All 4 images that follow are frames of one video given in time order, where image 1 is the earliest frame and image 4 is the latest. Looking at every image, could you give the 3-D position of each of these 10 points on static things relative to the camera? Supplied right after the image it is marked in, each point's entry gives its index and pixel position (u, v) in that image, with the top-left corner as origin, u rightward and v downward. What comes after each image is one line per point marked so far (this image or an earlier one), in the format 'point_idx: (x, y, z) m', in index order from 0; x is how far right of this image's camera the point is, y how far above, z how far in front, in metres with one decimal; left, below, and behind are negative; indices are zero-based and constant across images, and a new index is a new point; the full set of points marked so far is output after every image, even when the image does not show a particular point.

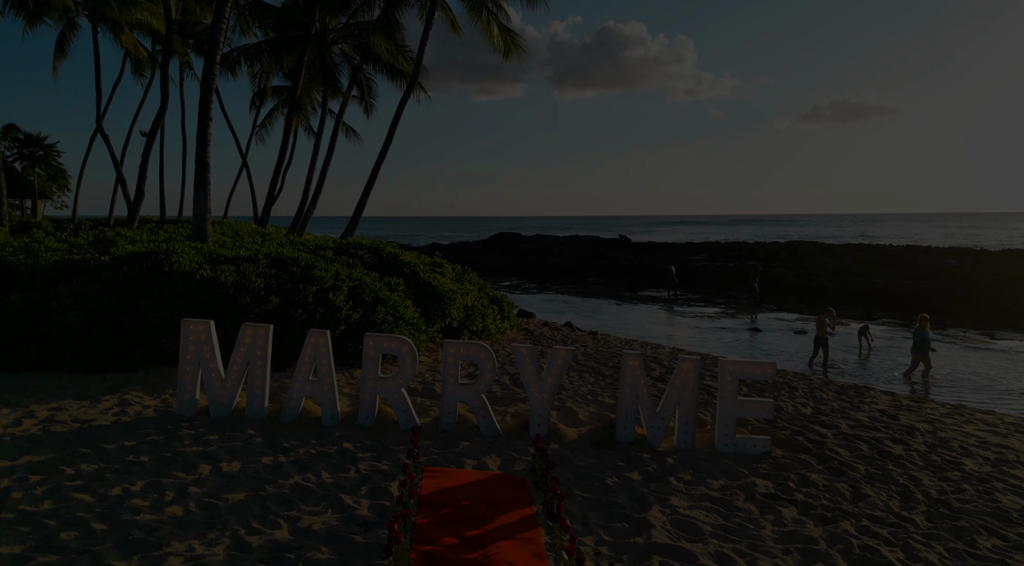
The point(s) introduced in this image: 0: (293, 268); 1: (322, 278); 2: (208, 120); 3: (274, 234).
0: (-2.9, +0.2, +9.9) m
1: (-2.5, +0.1, +9.8) m
2: (-5.3, +2.8, +13.1) m
3: (-6.1, +1.2, +19.3) m
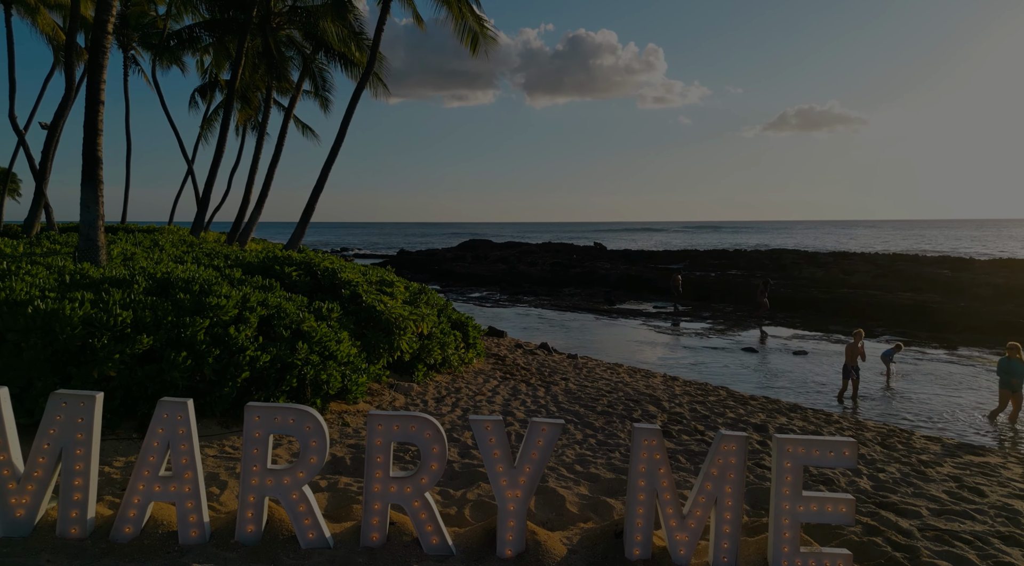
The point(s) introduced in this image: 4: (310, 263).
0: (-3.3, -0.1, +7.4) m
1: (-2.8, -0.2, +7.3) m
2: (-5.8, +2.5, +10.5) m
3: (-6.8, +0.9, +16.7) m
4: (-2.8, +0.3, +10.3) m
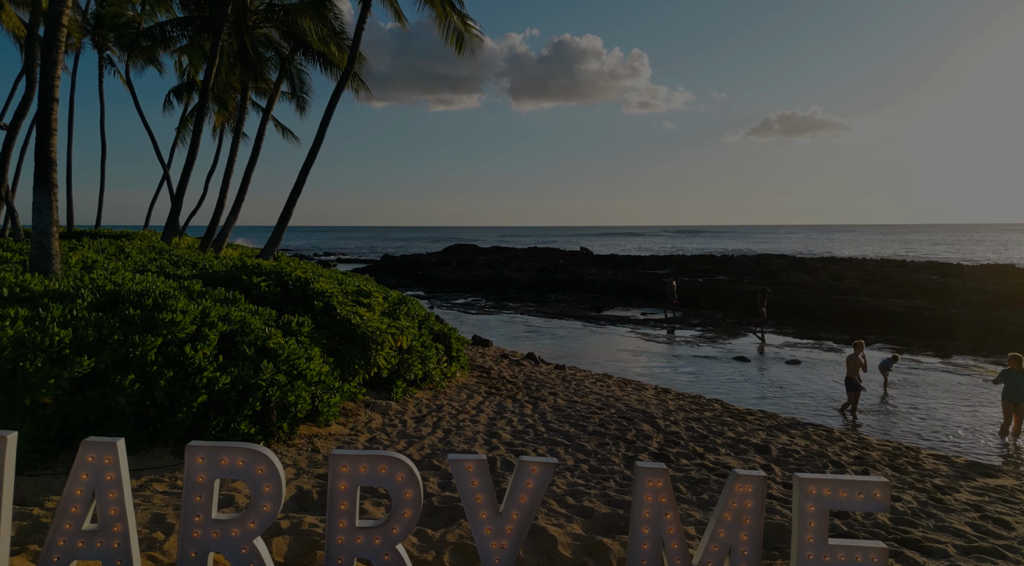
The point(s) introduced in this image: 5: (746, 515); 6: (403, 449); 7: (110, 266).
0: (-3.4, -0.2, +6.7) m
1: (-3.0, -0.4, +6.6) m
2: (-6.0, +2.4, +9.8) m
3: (-7.1, +0.7, +15.9) m
4: (-3.0, +0.1, +9.6) m
5: (+1.4, -1.3, +4.3) m
6: (-1.1, -1.7, +7.9) m
7: (-5.5, +0.2, +10.3) m
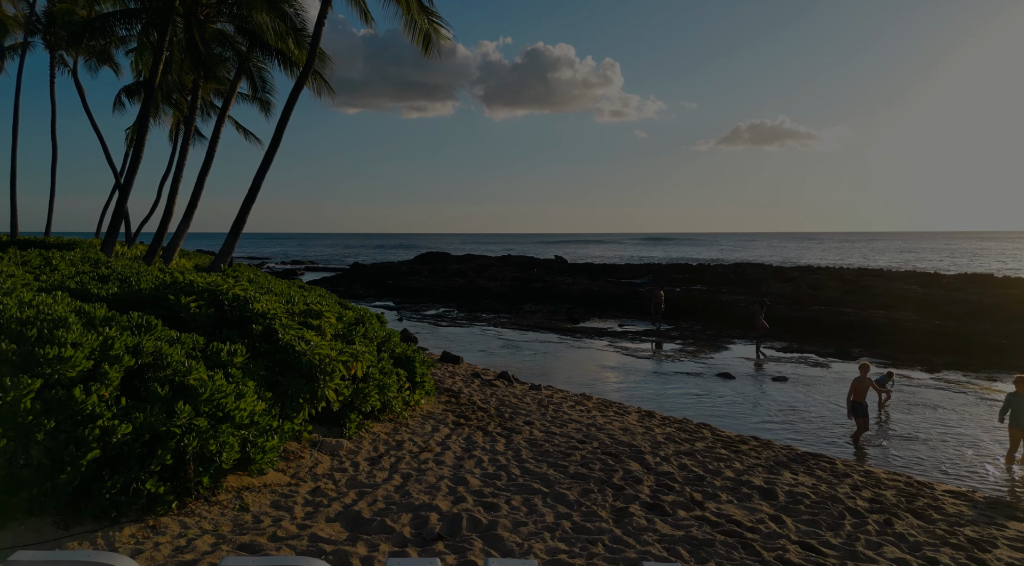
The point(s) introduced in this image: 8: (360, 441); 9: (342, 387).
0: (-3.6, -0.4, +5.4) m
1: (-3.2, -0.5, +5.4) m
2: (-6.3, +2.1, +8.4) m
3: (-7.7, +0.4, +14.5) m
4: (-3.3, -0.1, +8.3) m
5: (+1.2, -1.5, +3.2) m
6: (-1.4, -1.9, +6.7) m
7: (-5.9, 0.0, +9.0) m
8: (-1.7, -1.8, +8.5) m
9: (-1.9, -1.1, +8.3) m
